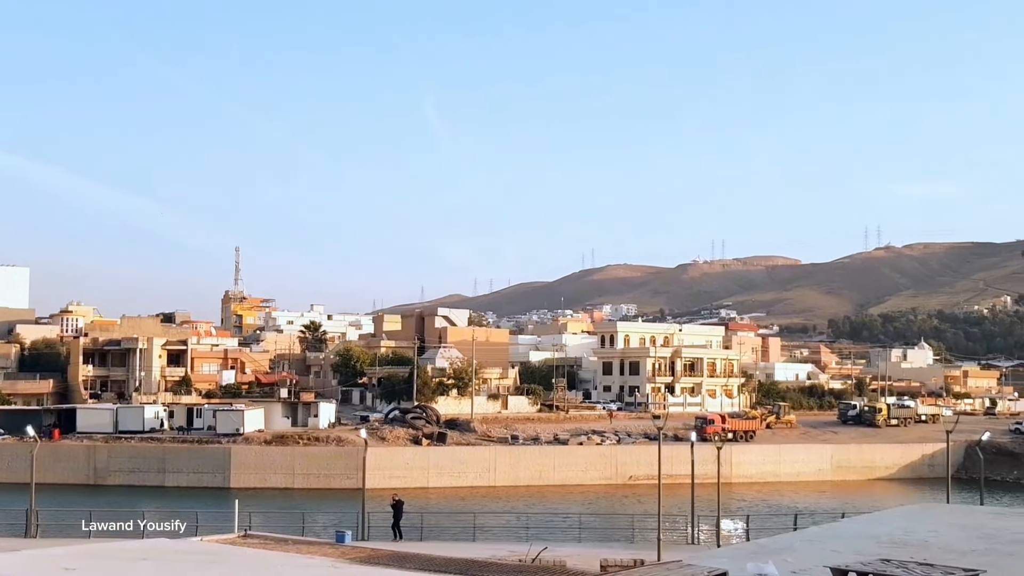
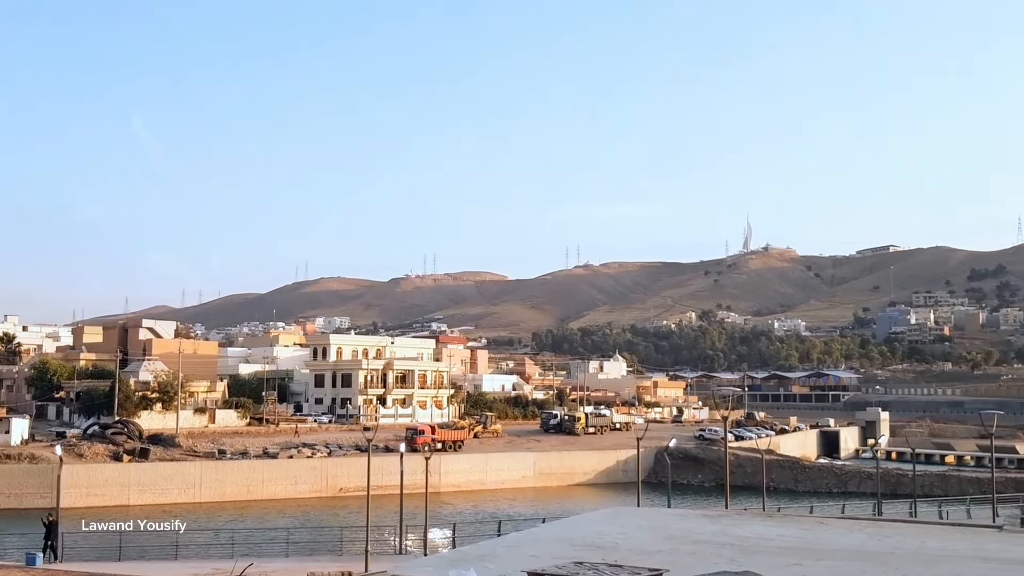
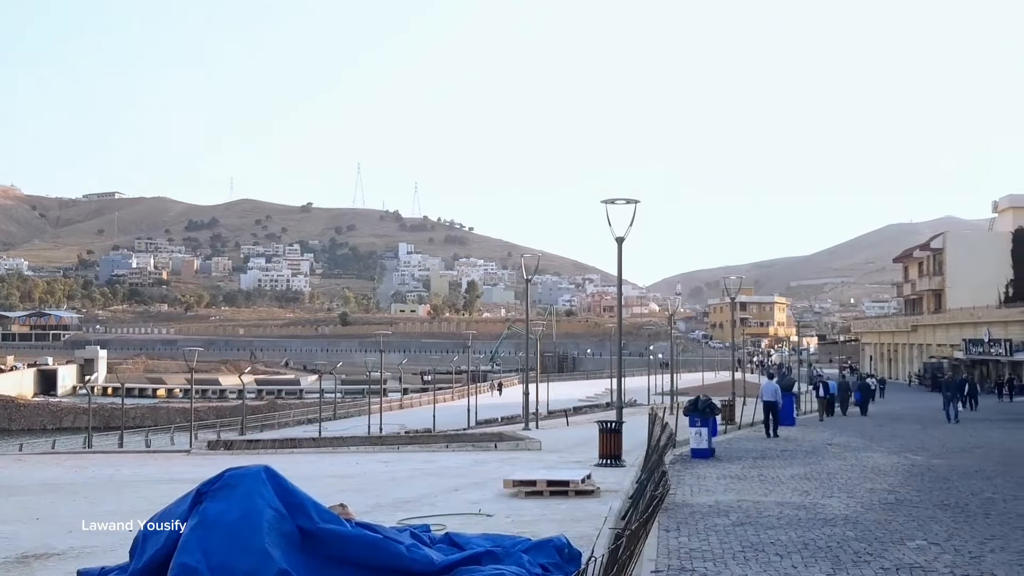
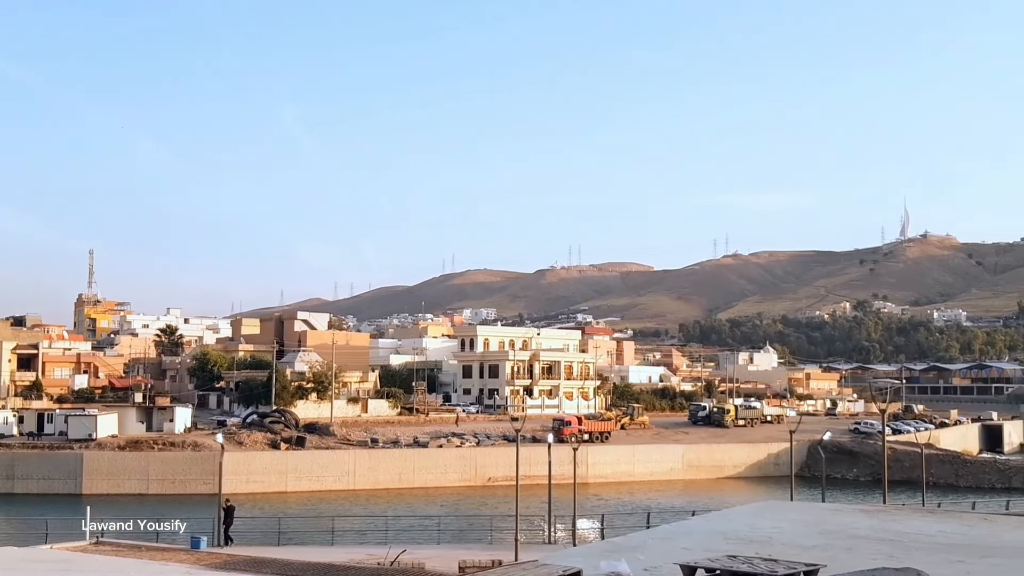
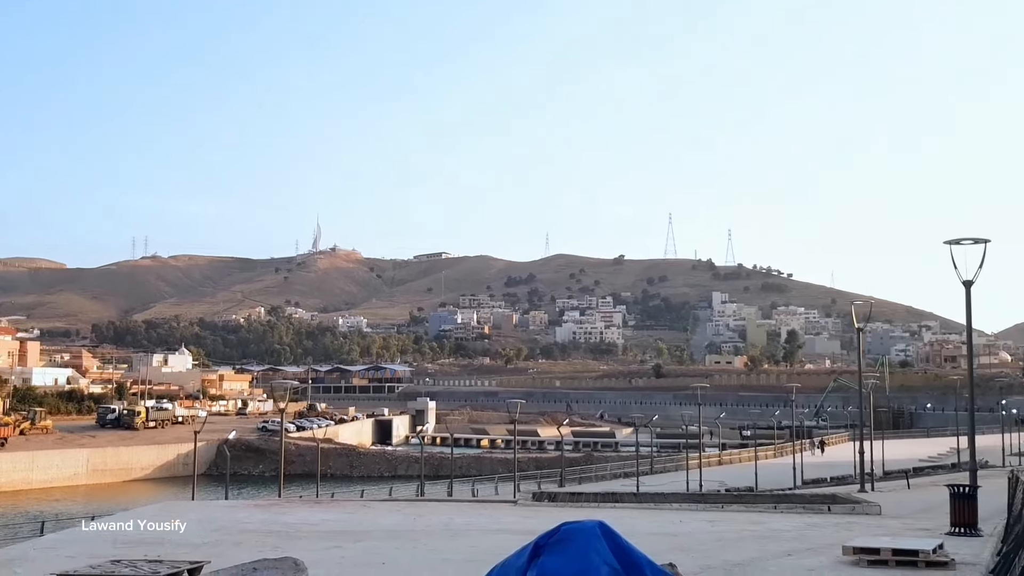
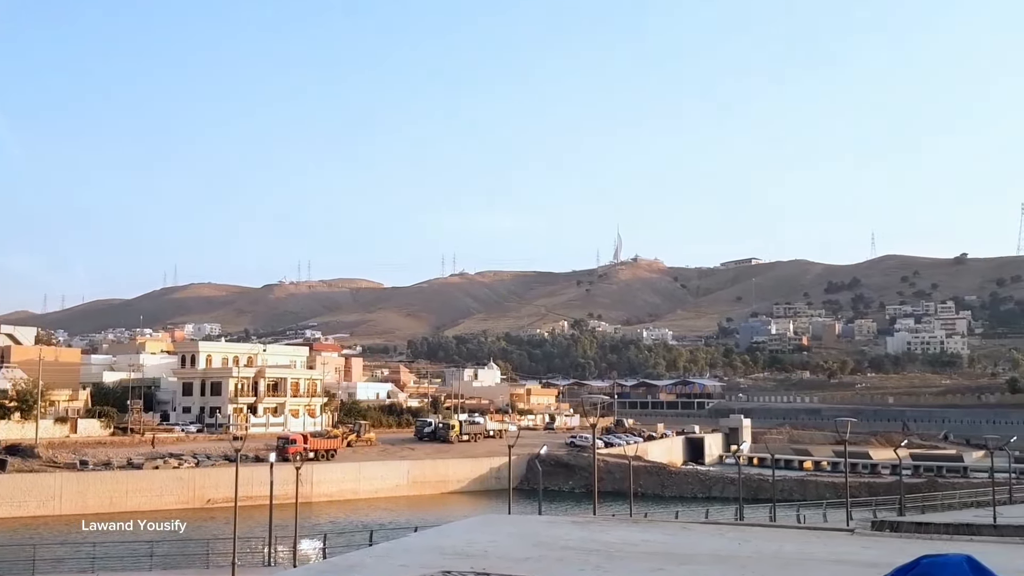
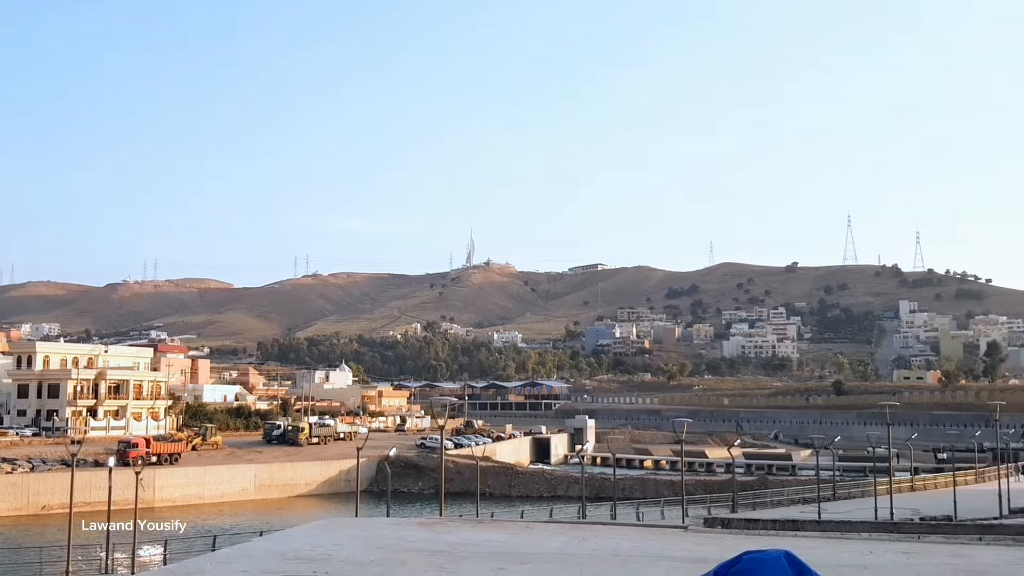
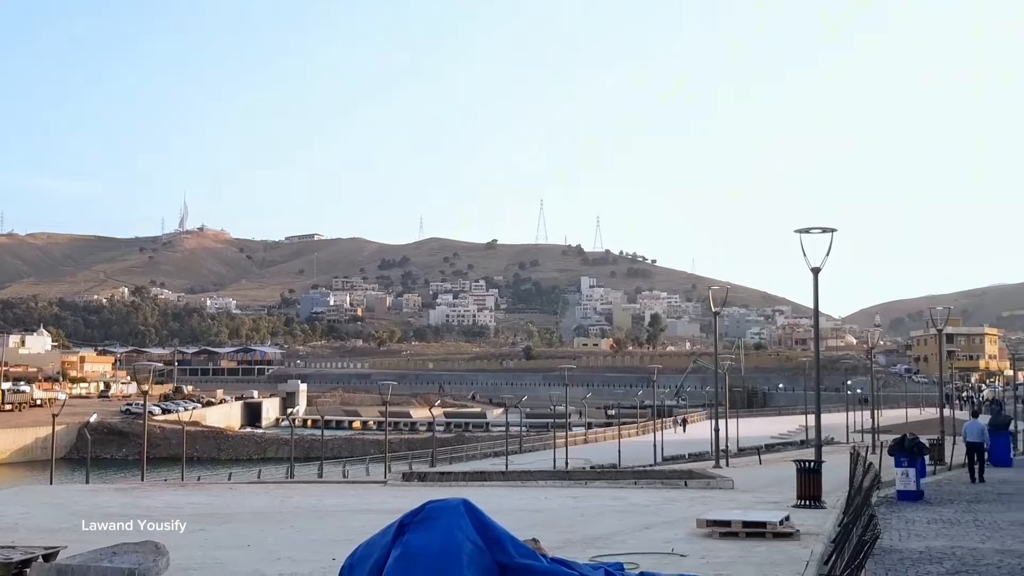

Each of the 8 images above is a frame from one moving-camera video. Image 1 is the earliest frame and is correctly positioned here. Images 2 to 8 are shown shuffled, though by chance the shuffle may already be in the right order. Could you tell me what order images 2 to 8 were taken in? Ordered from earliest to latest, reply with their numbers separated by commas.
4, 2, 6, 7, 5, 8, 3
